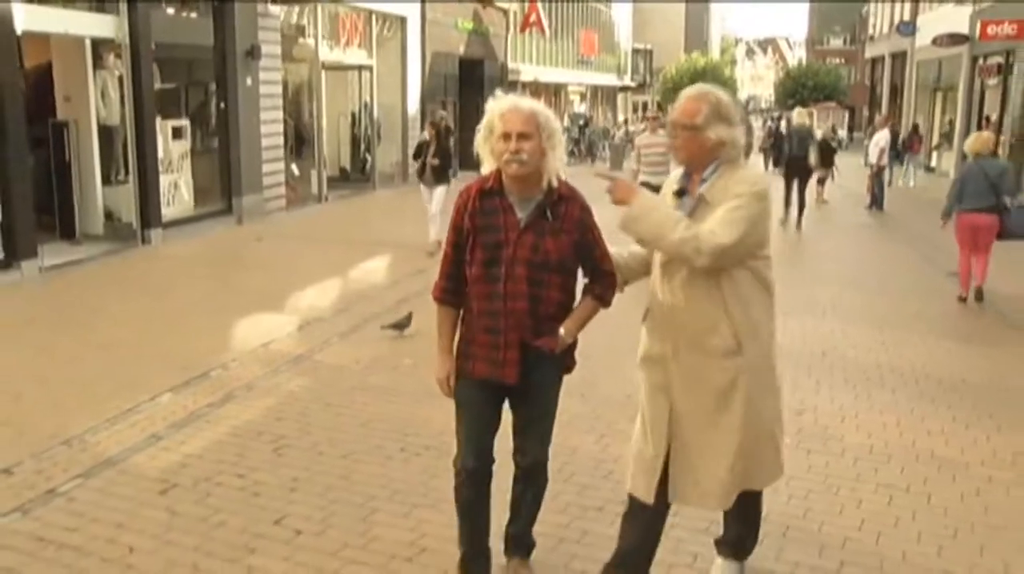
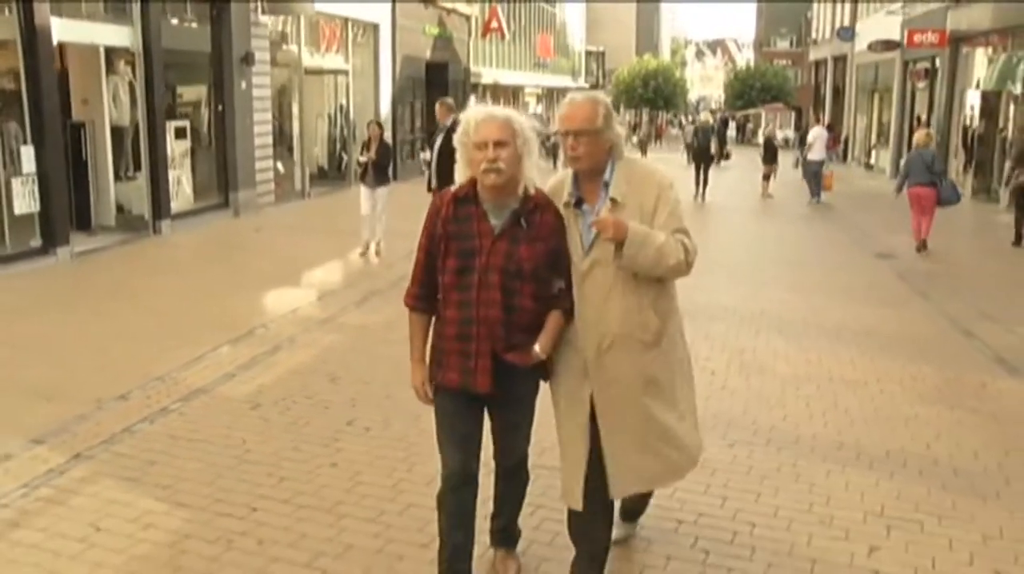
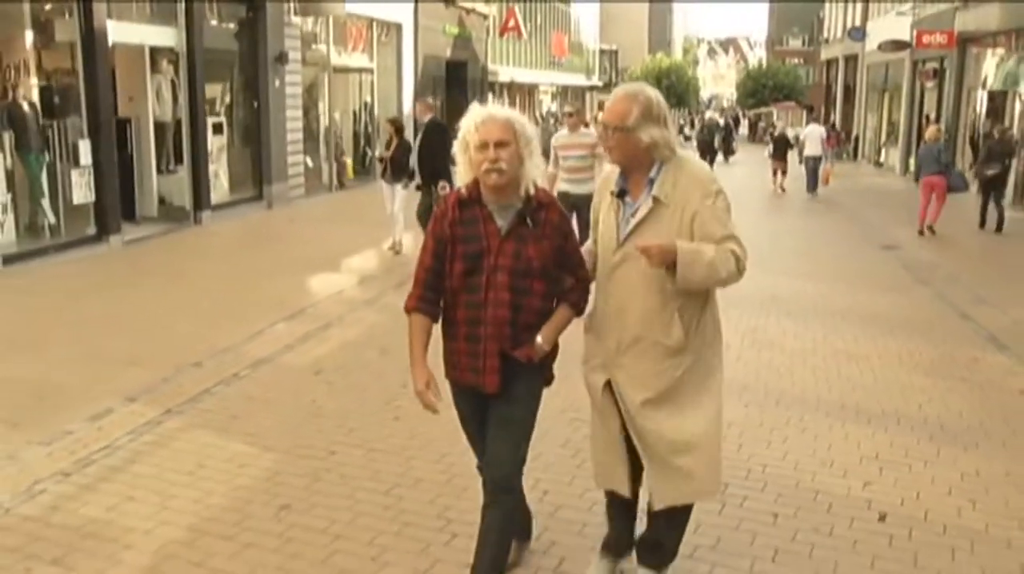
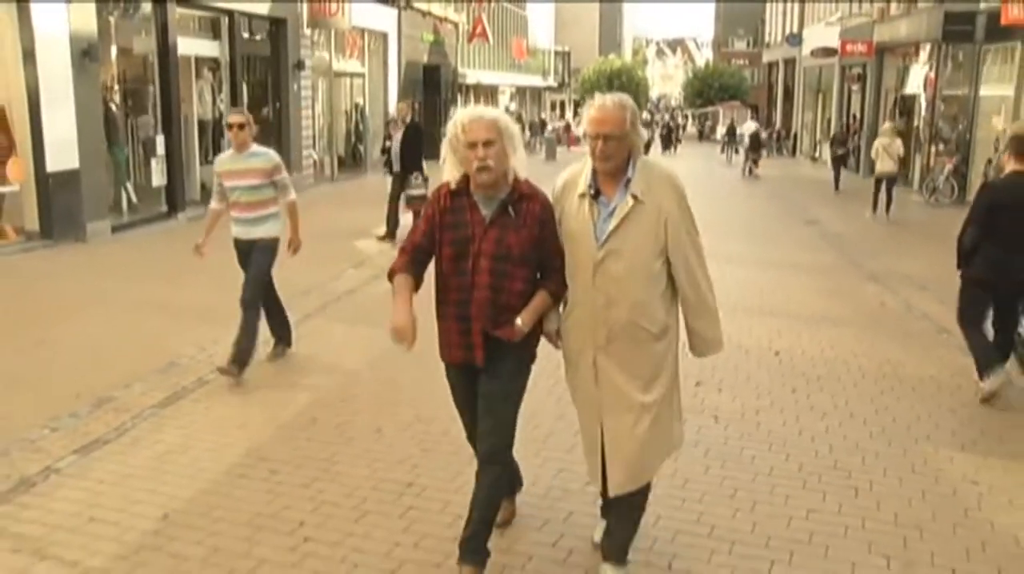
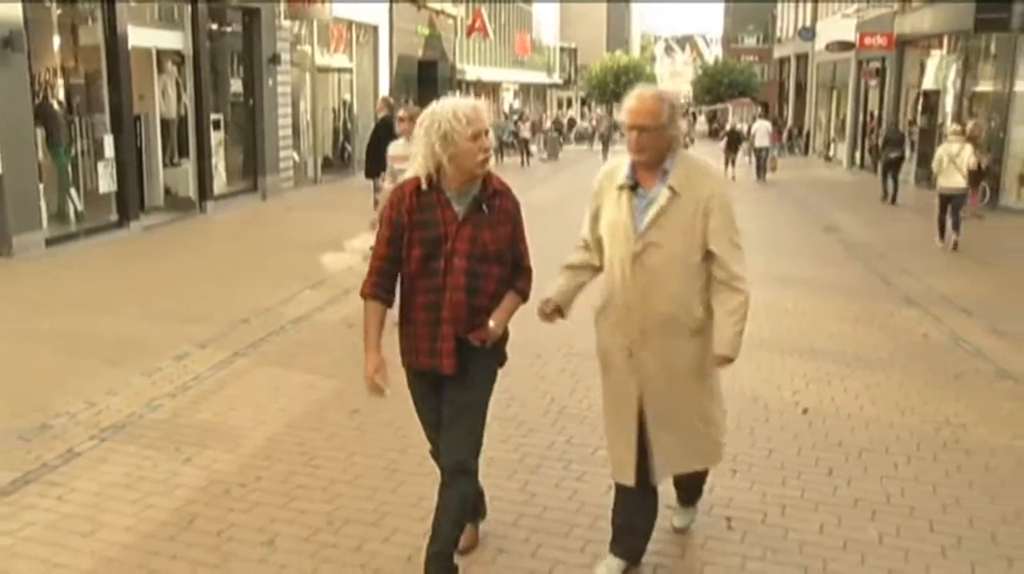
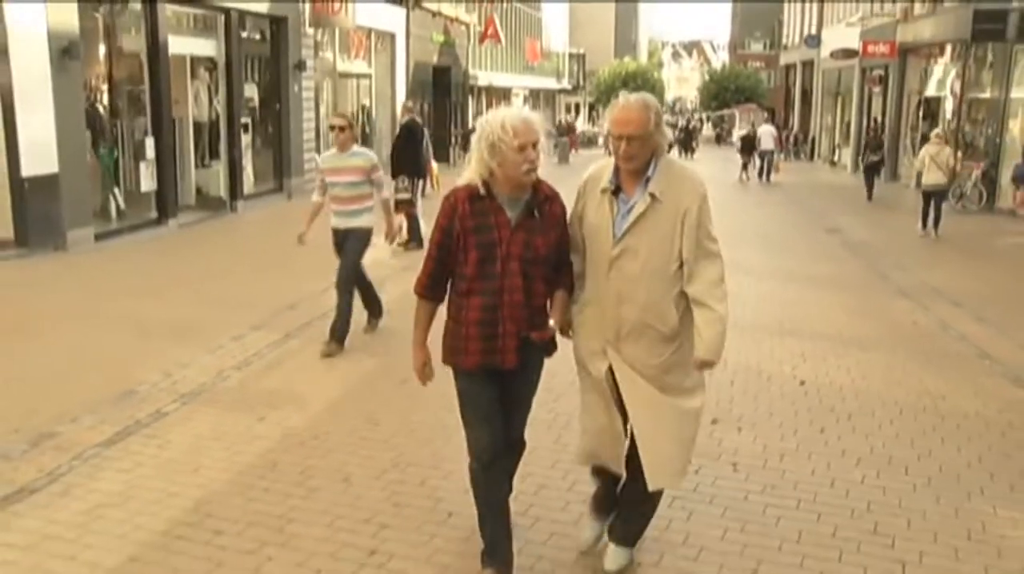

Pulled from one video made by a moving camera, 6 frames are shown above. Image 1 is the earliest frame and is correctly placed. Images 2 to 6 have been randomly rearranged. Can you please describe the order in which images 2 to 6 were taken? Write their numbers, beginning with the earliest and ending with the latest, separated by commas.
2, 3, 5, 6, 4
